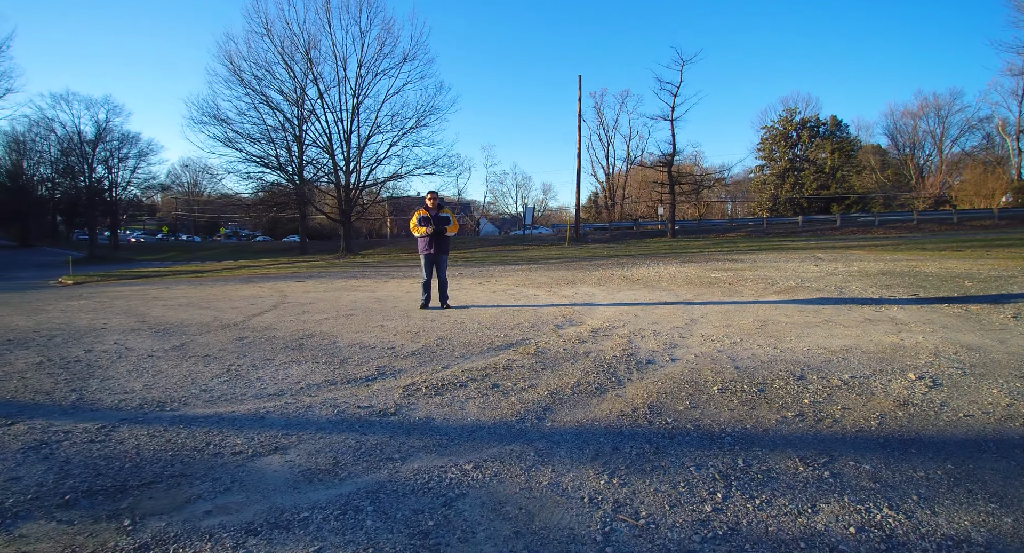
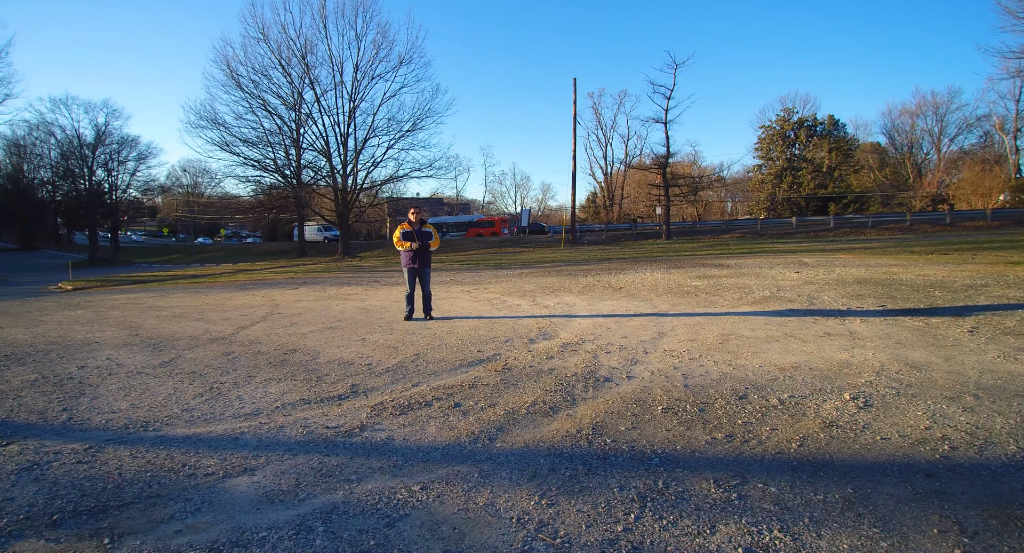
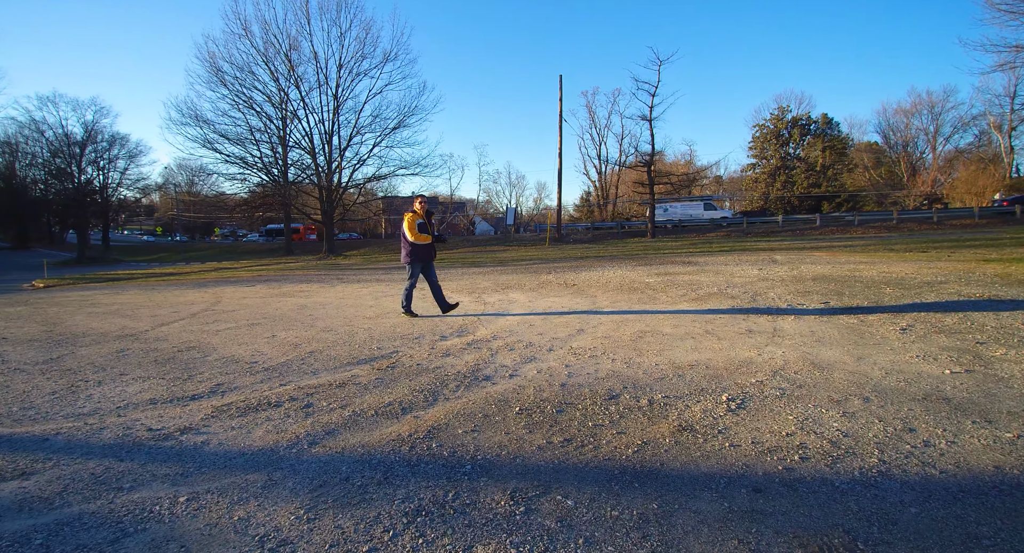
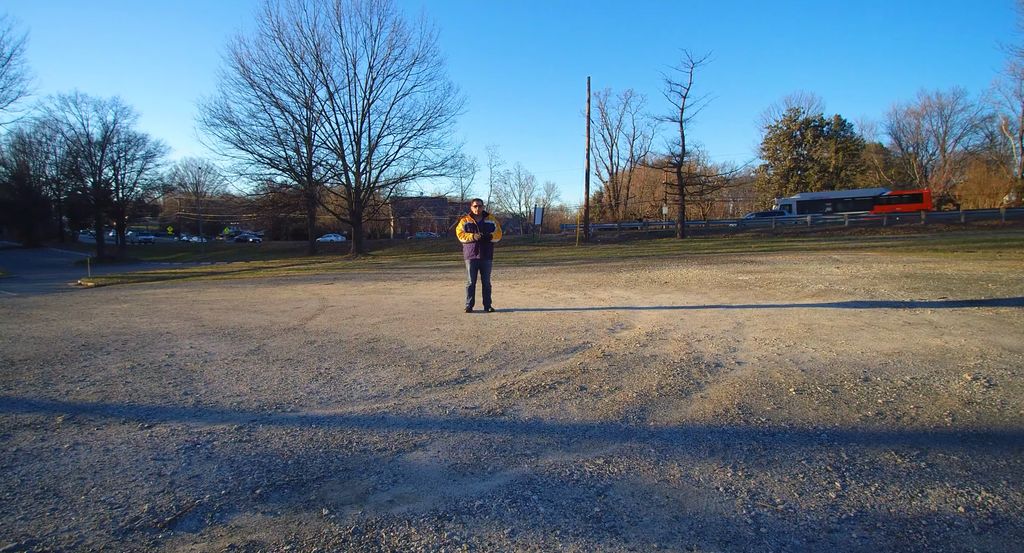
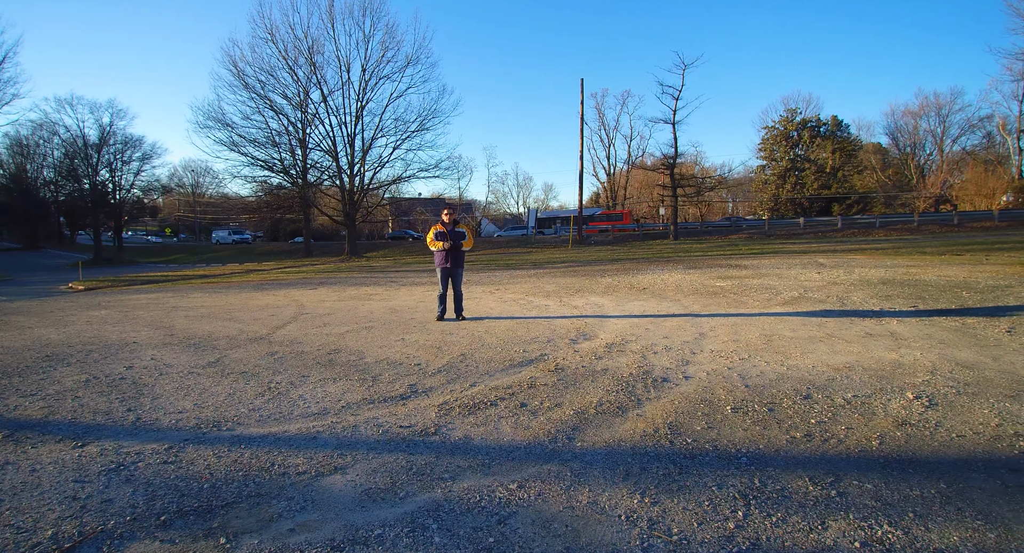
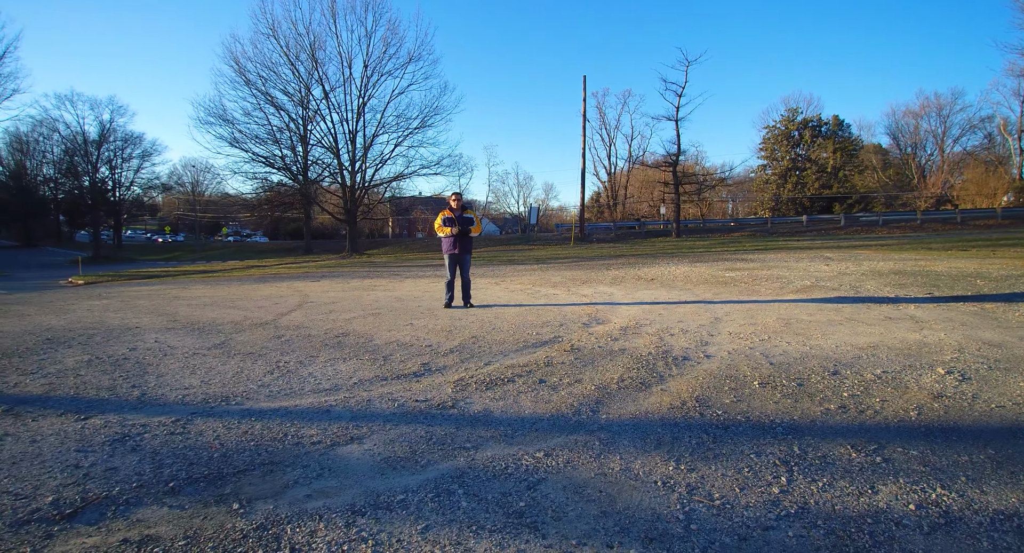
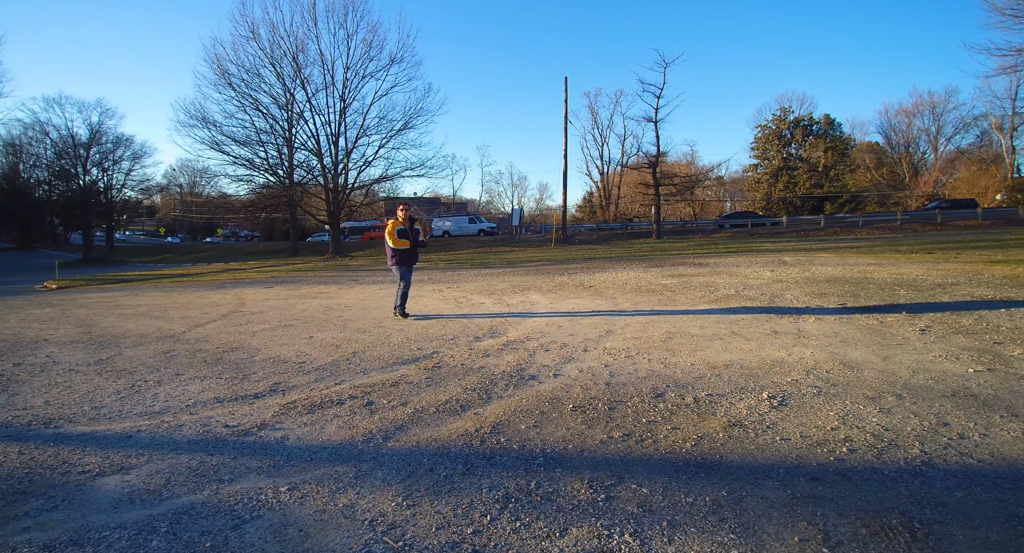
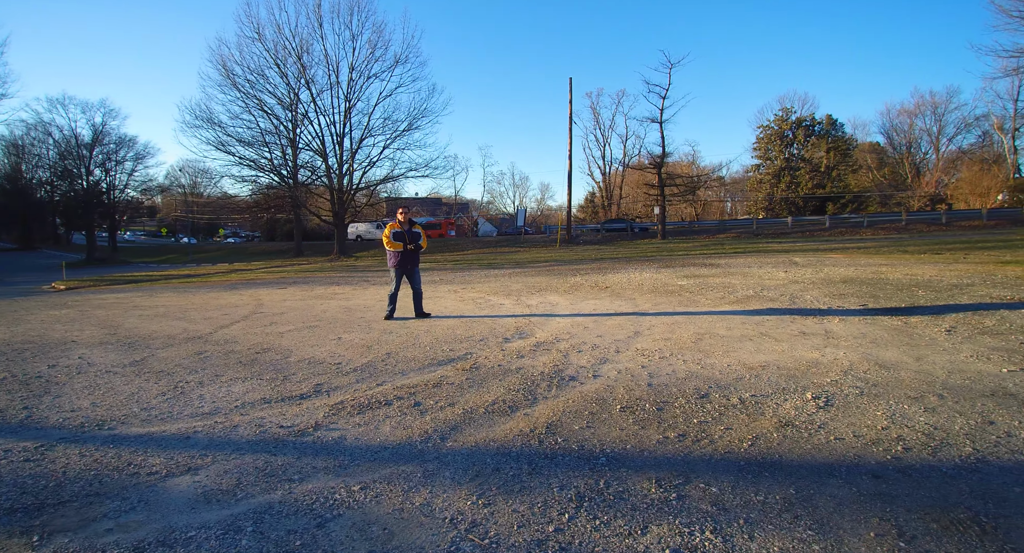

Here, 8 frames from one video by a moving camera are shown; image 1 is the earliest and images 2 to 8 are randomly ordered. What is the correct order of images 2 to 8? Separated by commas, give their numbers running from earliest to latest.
6, 4, 5, 2, 8, 7, 3
